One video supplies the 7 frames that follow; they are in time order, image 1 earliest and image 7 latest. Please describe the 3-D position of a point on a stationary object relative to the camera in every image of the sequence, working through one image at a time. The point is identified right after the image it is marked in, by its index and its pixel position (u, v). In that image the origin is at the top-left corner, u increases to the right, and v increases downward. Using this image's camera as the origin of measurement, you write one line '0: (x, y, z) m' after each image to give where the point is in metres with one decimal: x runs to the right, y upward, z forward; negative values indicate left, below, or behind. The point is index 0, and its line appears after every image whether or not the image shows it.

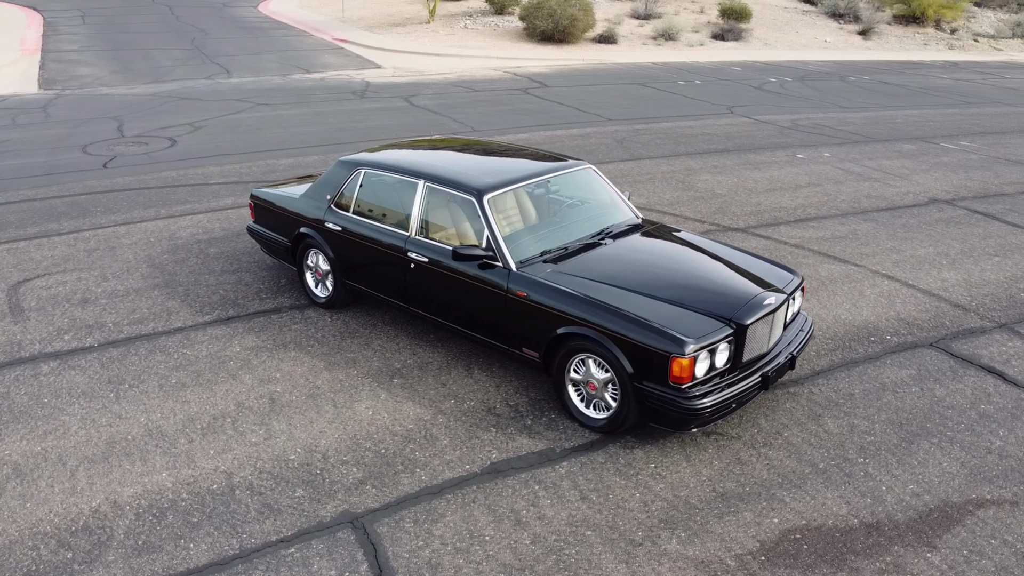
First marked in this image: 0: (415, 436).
0: (-0.6, -0.9, +5.2) m
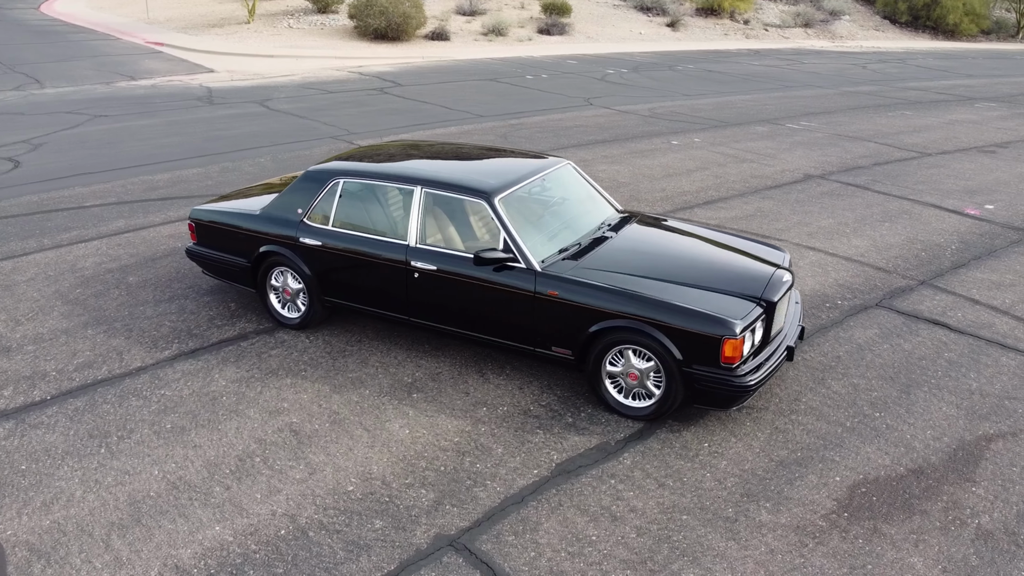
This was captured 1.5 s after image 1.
0: (-0.3, -1.0, +5.1) m
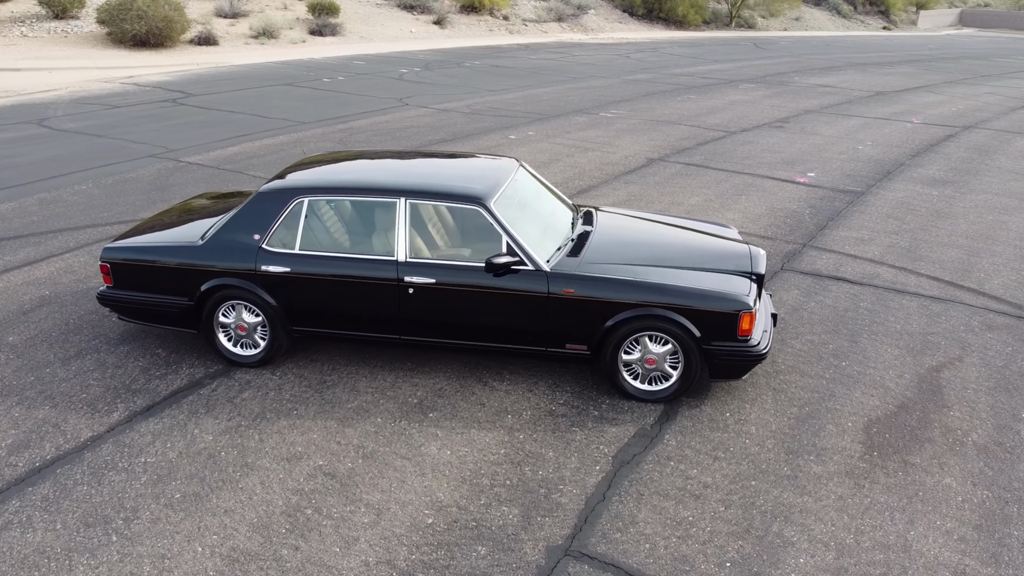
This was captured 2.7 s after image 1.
0: (+0.1, -1.0, +5.0) m
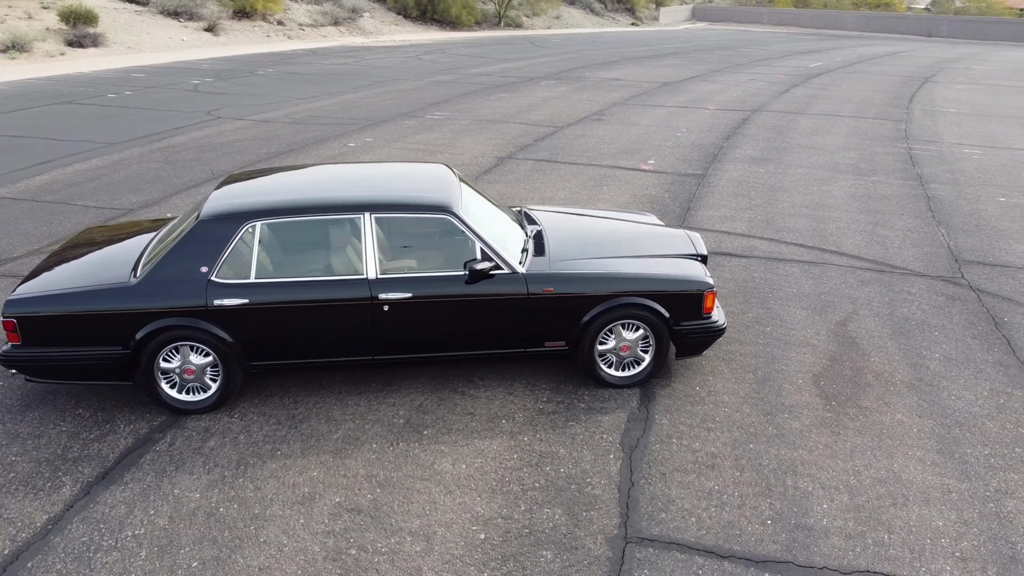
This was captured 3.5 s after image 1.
0: (+0.2, -1.1, +5.0) m
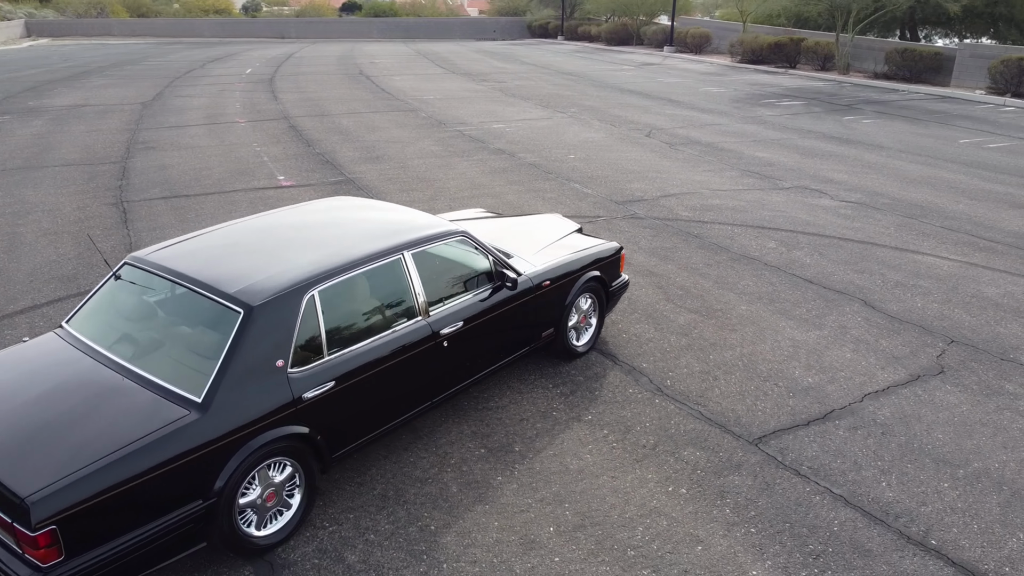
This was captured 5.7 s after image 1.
0: (+0.7, -0.9, +5.6) m
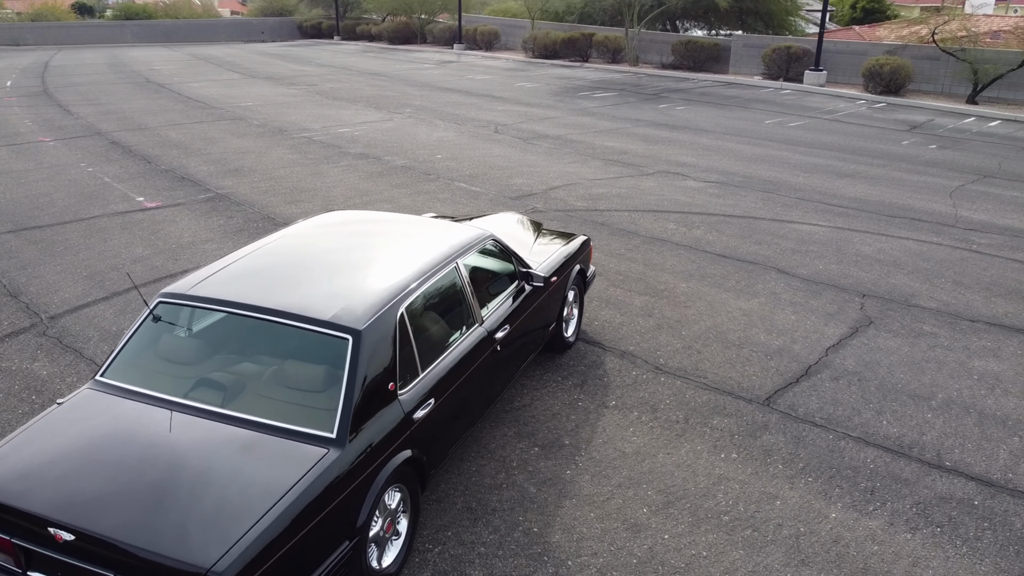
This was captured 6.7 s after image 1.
0: (+1.0, -0.8, +5.9) m
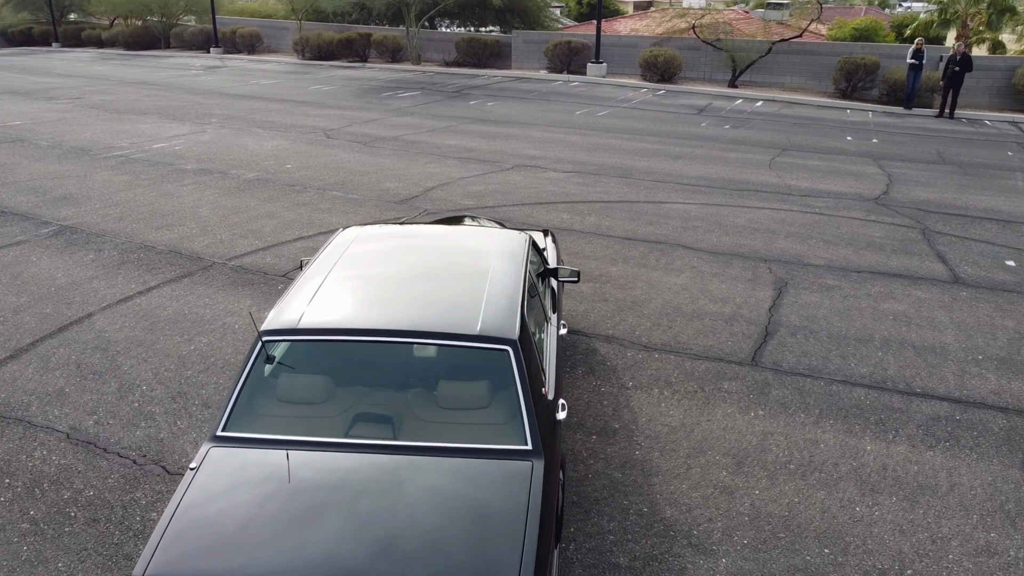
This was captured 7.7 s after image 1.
0: (+1.1, -0.7, +6.2) m
